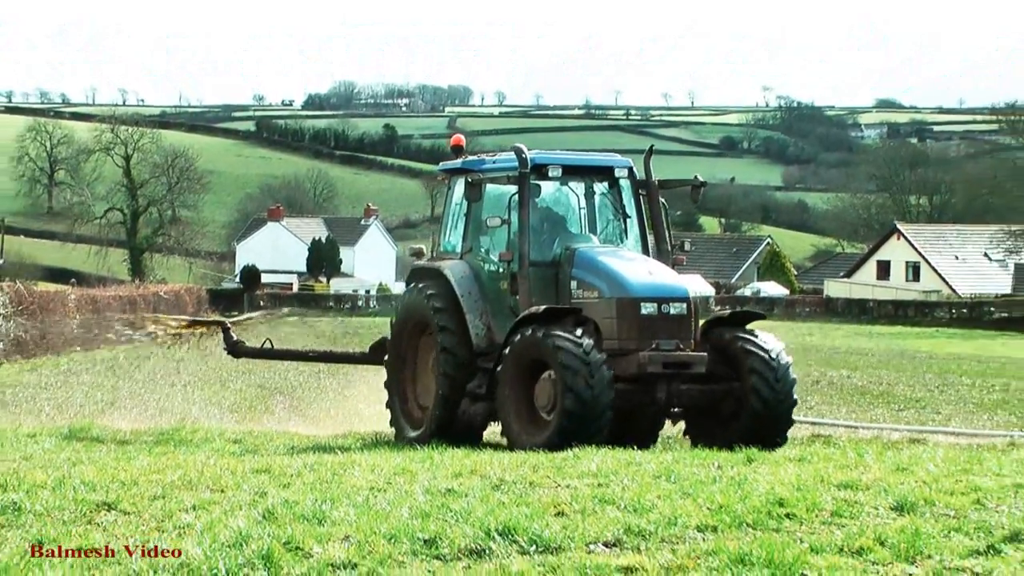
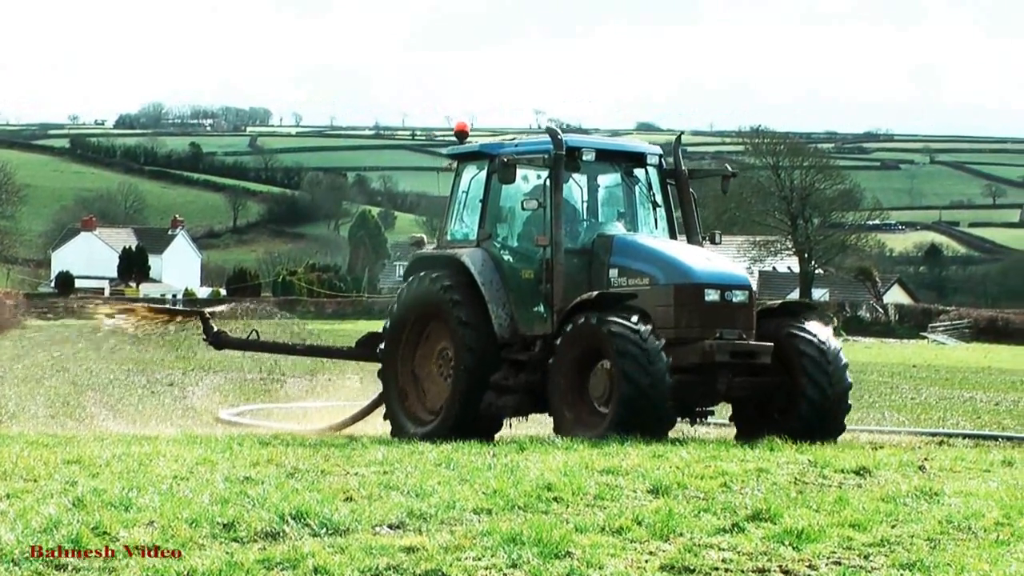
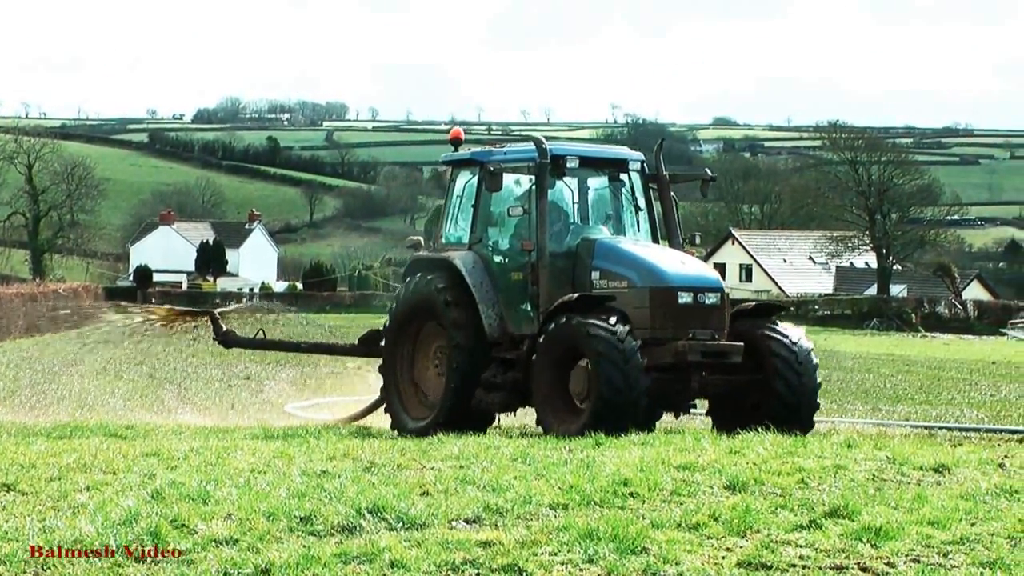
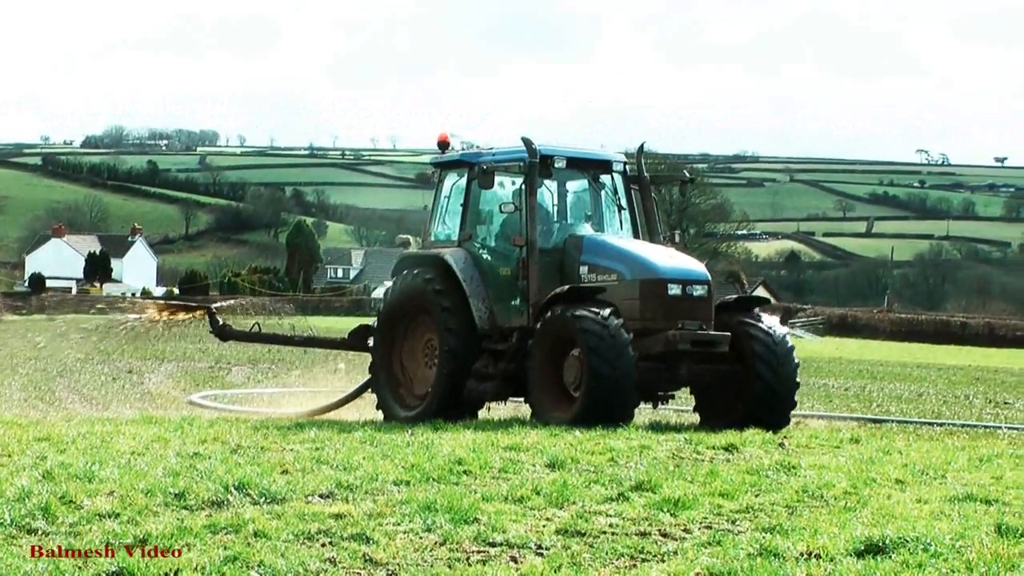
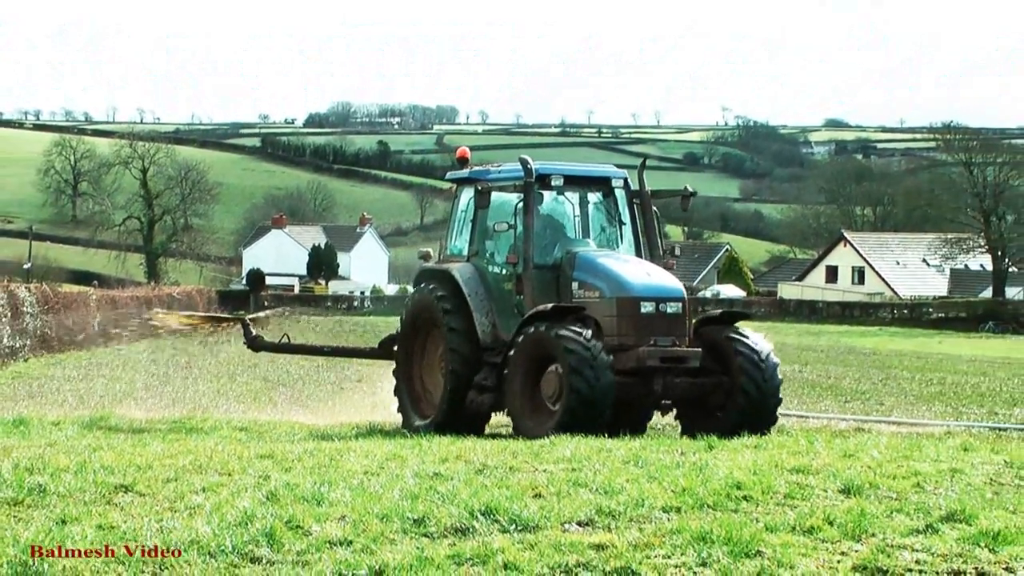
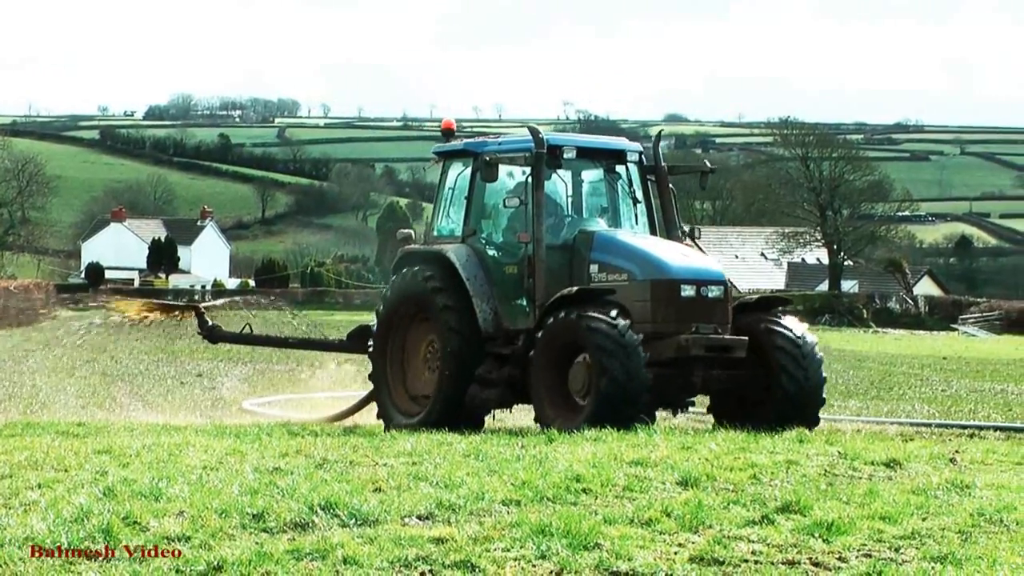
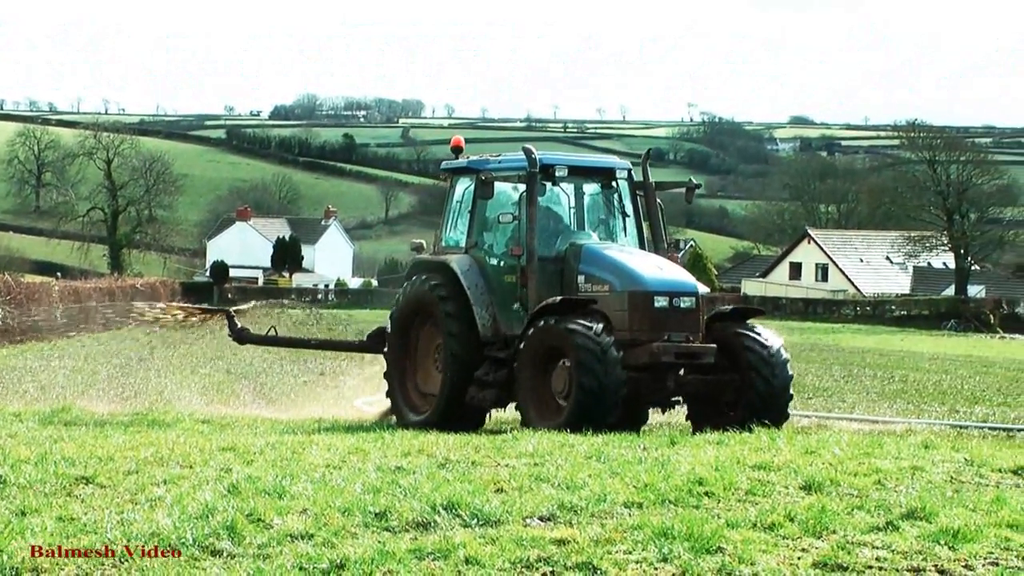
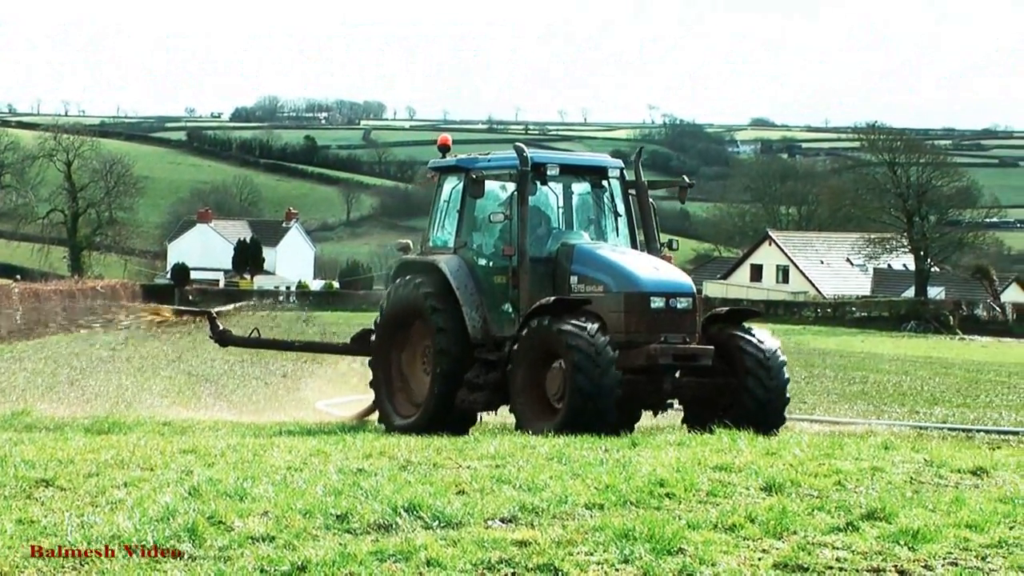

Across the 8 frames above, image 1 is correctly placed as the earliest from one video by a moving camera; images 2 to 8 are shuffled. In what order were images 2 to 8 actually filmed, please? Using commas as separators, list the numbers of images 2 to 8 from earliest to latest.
5, 7, 8, 3, 6, 2, 4
